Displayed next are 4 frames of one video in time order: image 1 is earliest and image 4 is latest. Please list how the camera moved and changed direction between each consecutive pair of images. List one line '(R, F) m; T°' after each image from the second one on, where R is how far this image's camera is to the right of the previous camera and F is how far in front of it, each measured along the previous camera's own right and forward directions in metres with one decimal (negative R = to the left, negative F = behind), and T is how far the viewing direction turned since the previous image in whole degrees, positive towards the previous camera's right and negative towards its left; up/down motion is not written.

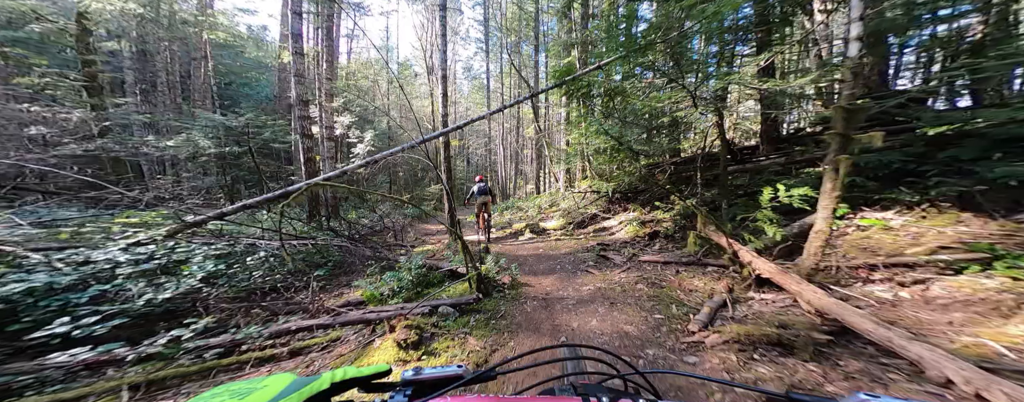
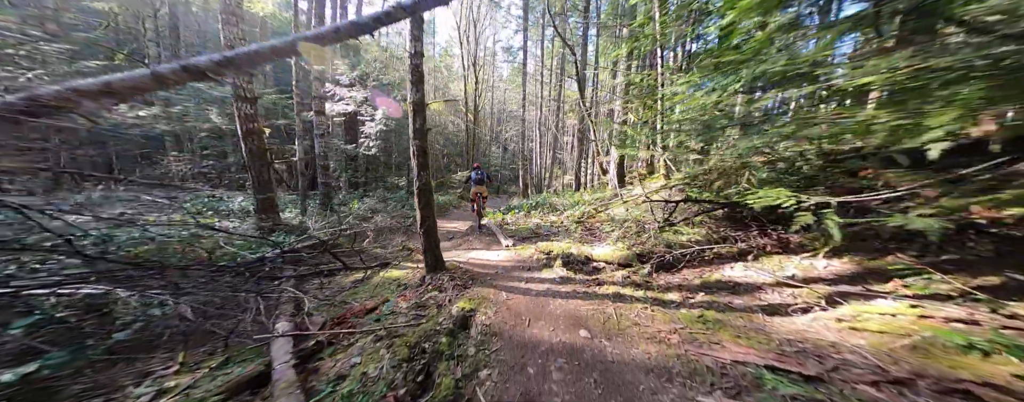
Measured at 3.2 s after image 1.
(+0.3, +3.8) m; -9°
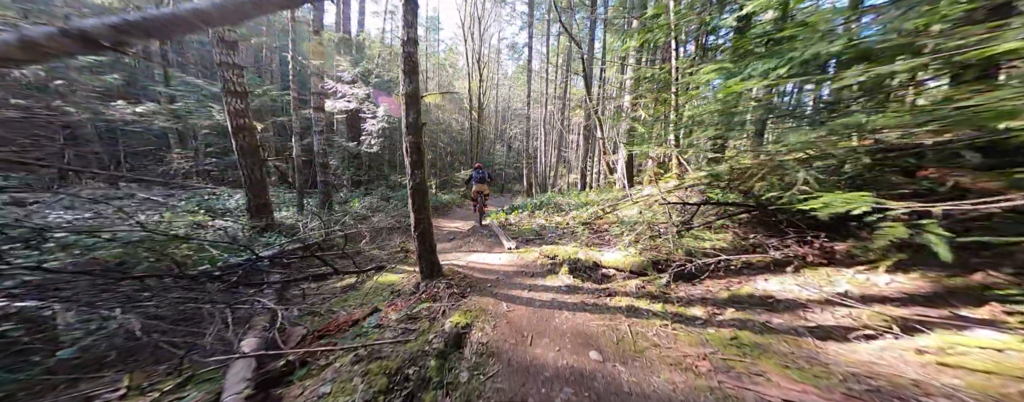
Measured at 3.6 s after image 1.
(0.0, +0.4) m; -1°
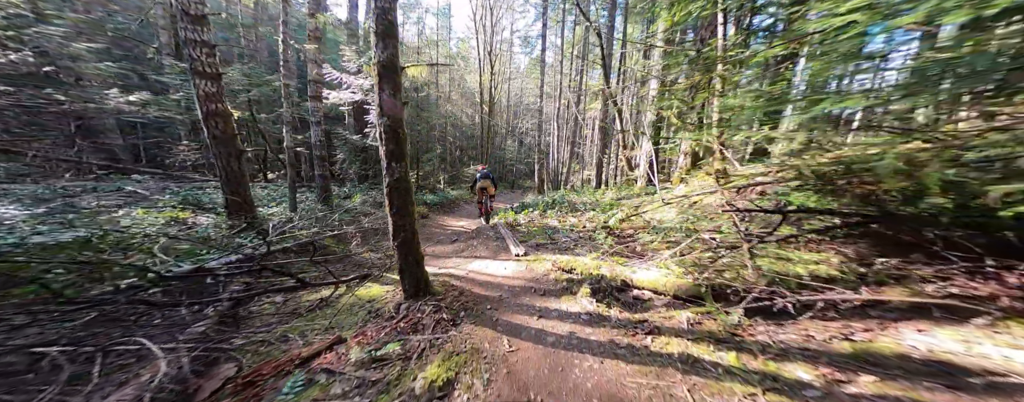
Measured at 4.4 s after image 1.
(+0.1, +0.9) m; -3°
